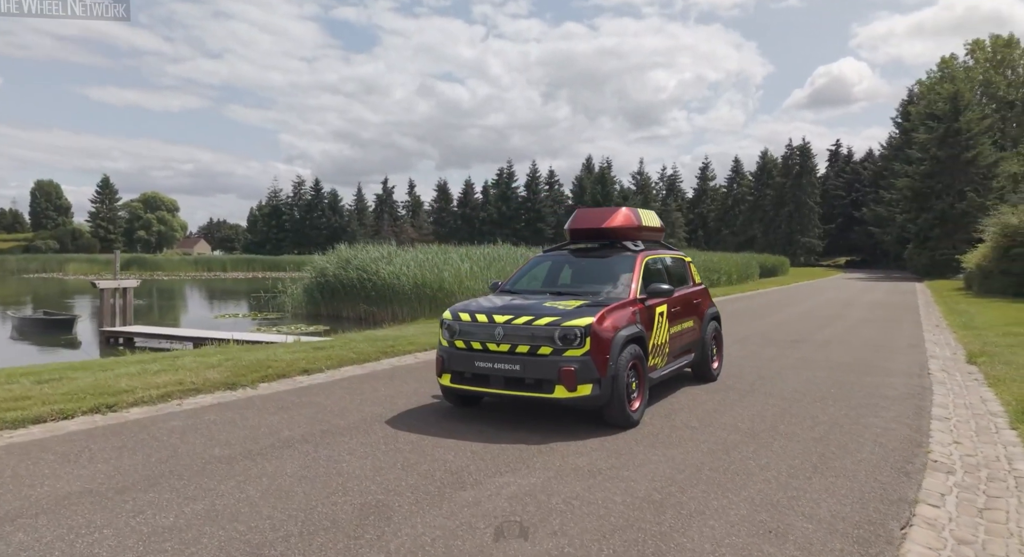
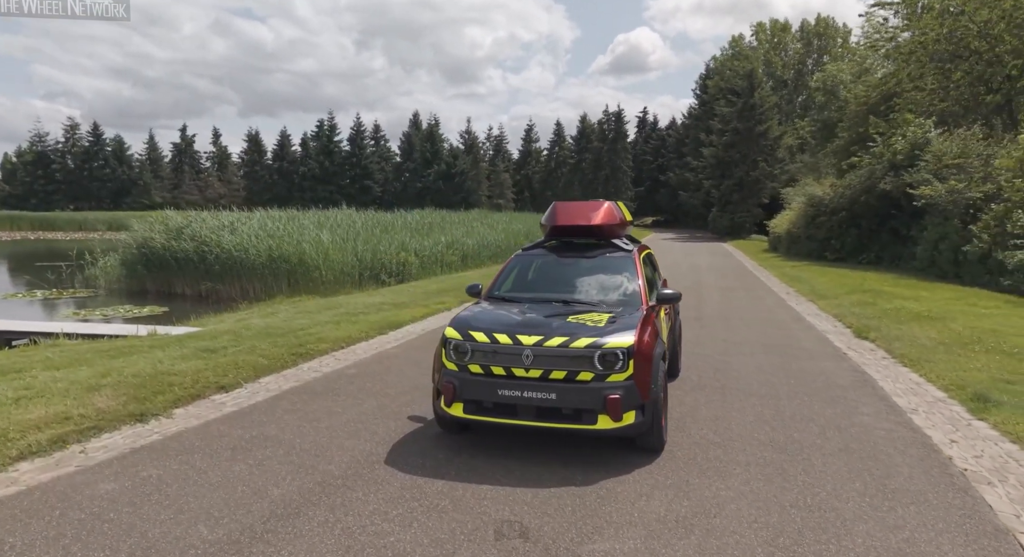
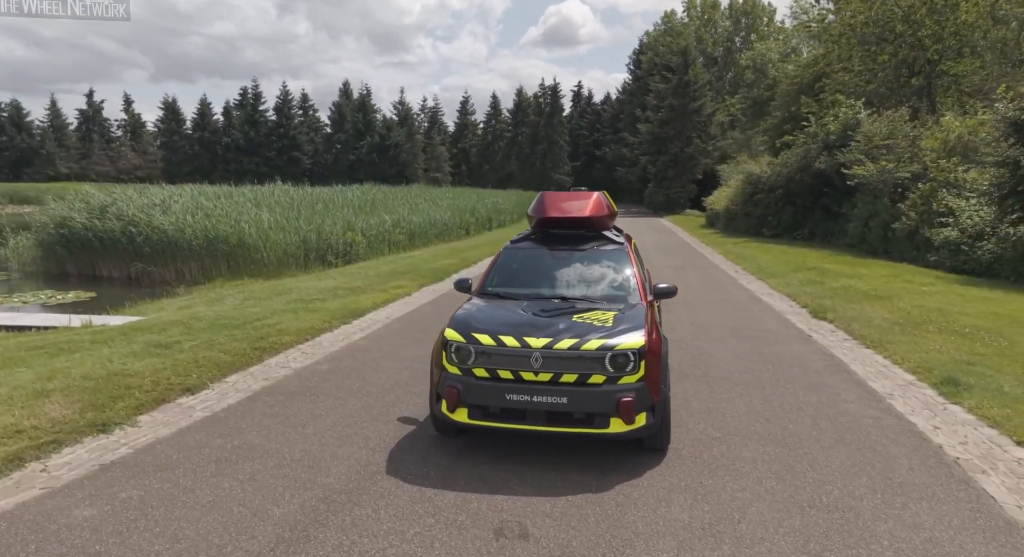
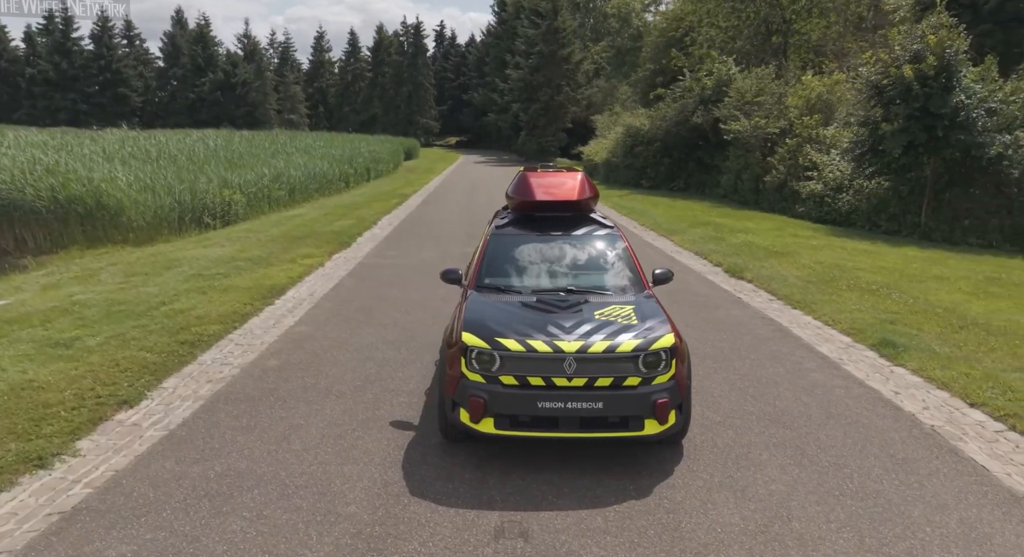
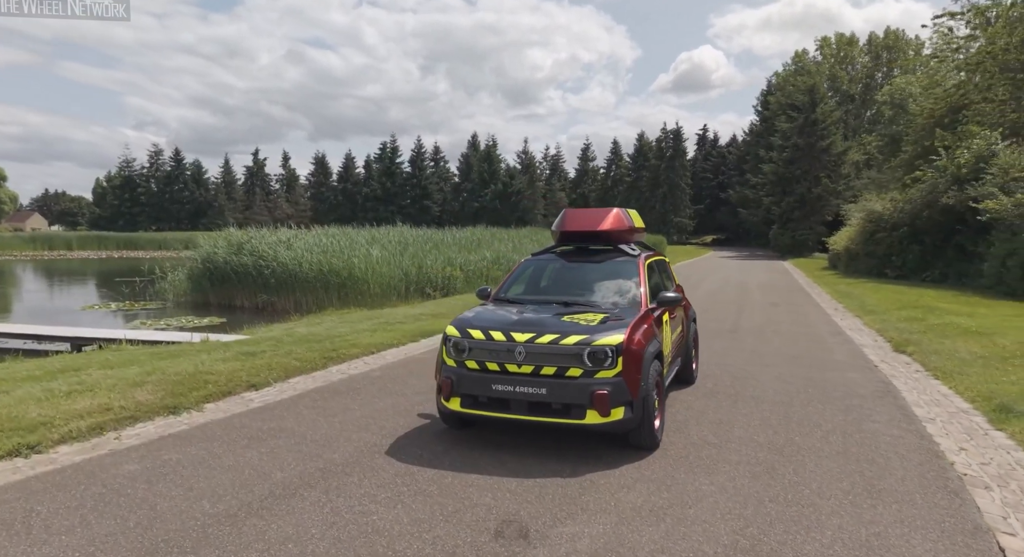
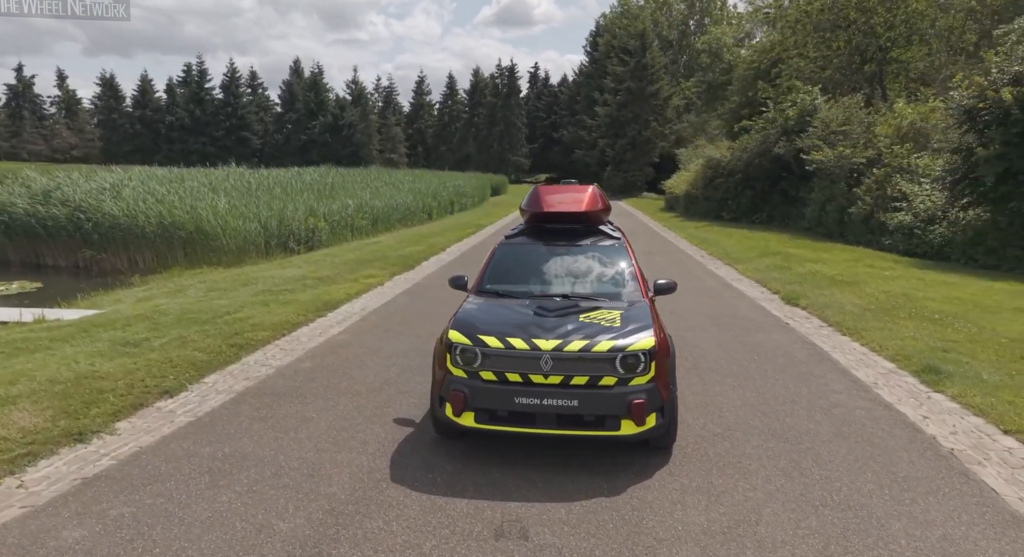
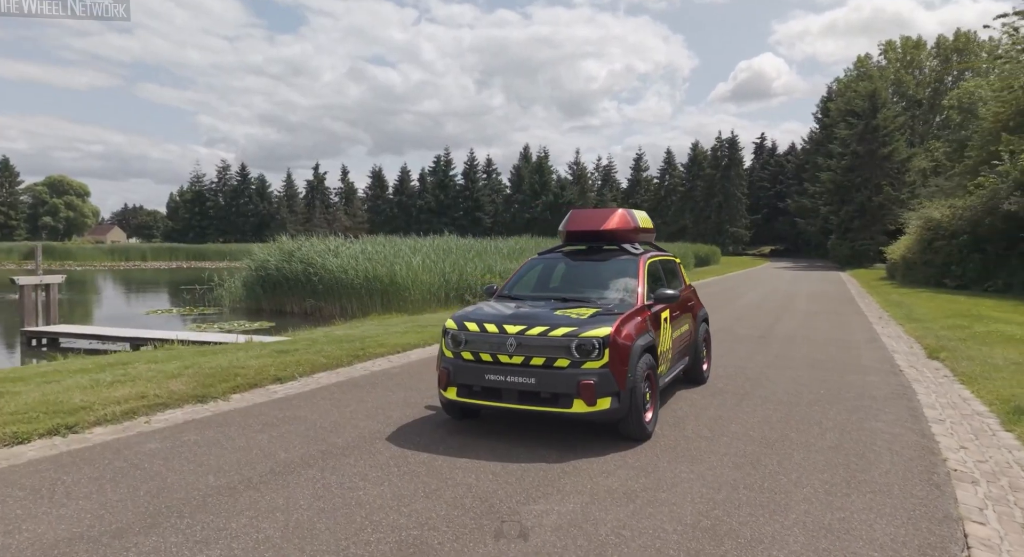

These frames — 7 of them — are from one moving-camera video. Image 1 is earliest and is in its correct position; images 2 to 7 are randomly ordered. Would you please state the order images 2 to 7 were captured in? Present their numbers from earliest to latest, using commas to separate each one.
7, 5, 2, 3, 6, 4
